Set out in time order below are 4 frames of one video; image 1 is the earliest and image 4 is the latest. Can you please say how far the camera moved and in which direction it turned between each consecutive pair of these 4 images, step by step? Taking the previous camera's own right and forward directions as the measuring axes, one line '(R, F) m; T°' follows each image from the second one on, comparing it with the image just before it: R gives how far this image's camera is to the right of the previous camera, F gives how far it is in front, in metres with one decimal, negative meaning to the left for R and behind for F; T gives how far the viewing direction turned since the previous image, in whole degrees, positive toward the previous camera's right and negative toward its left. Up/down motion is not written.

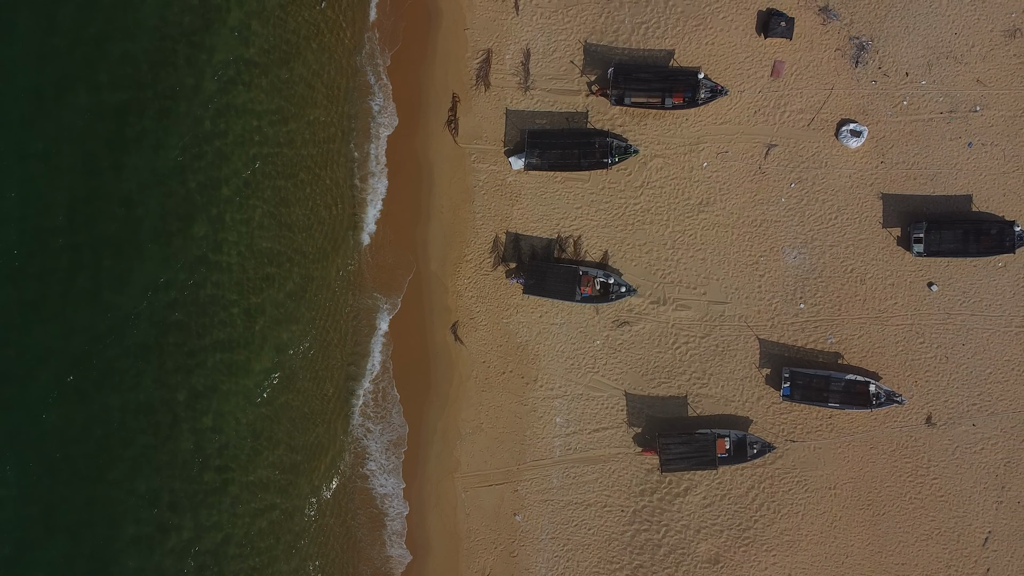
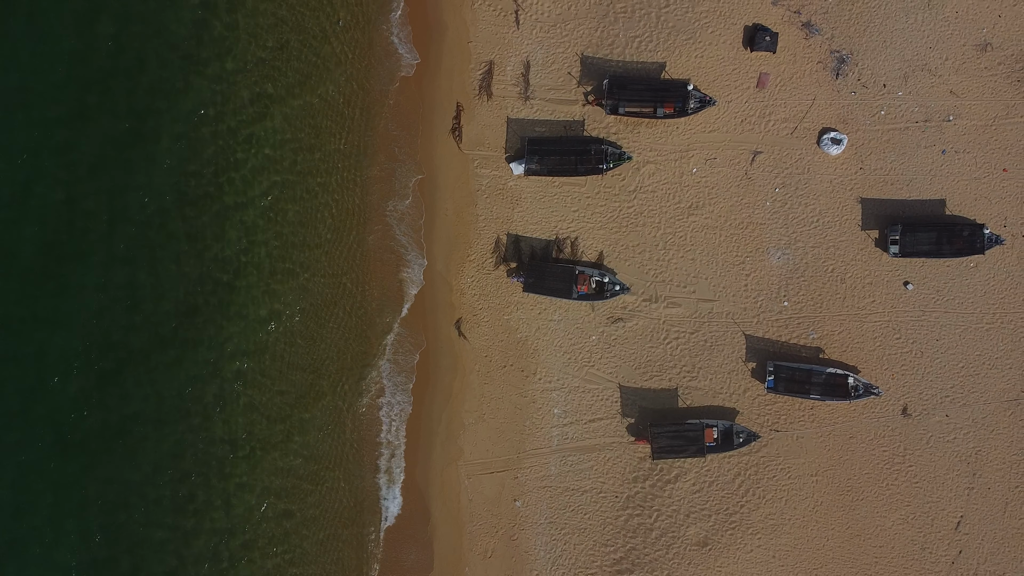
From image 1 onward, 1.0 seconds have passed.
(0.0, -1.0) m; 0°
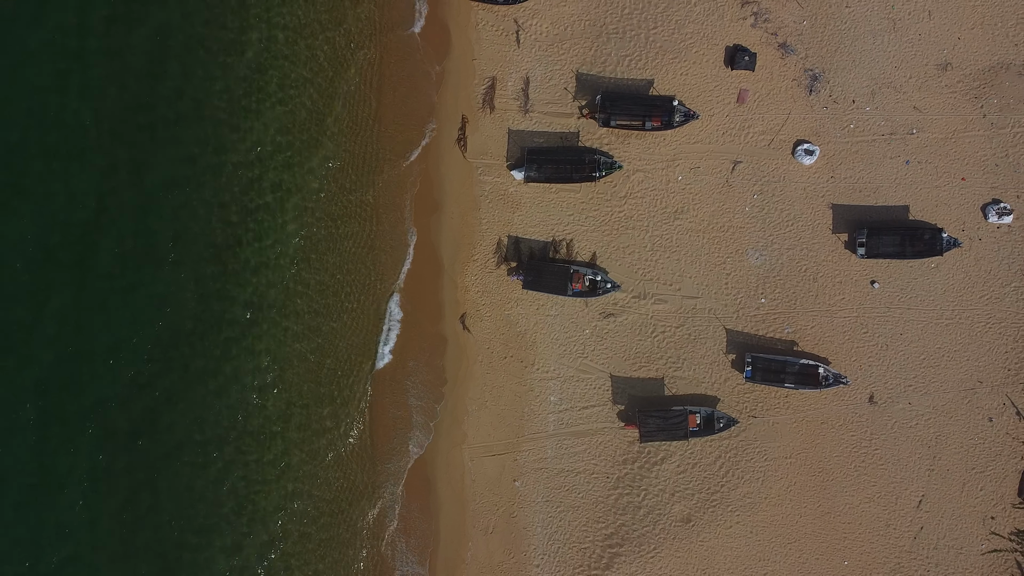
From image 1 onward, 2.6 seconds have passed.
(-0.1, -1.6) m; 0°
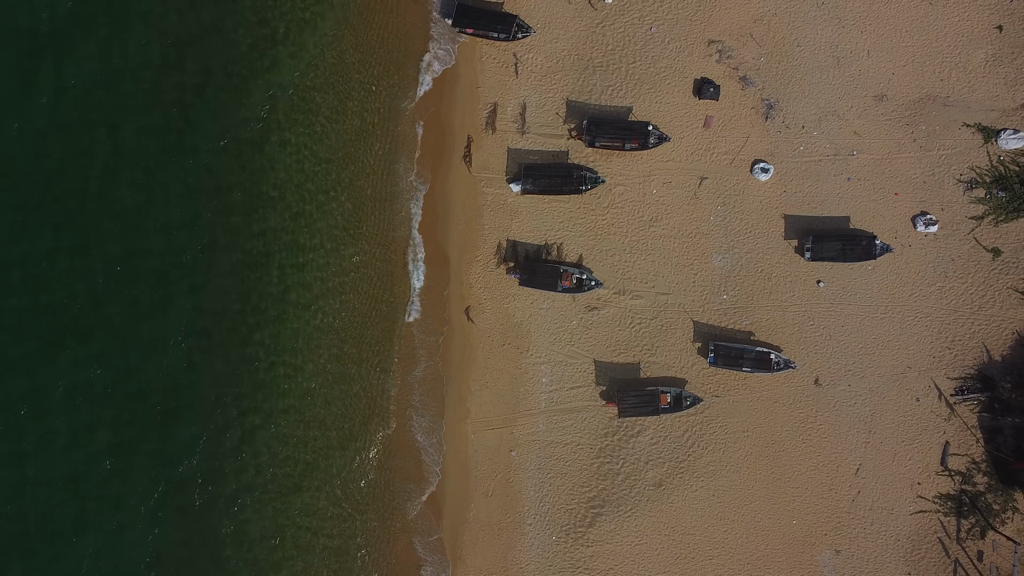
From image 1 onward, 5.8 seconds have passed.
(-0.1, -3.1) m; 0°
